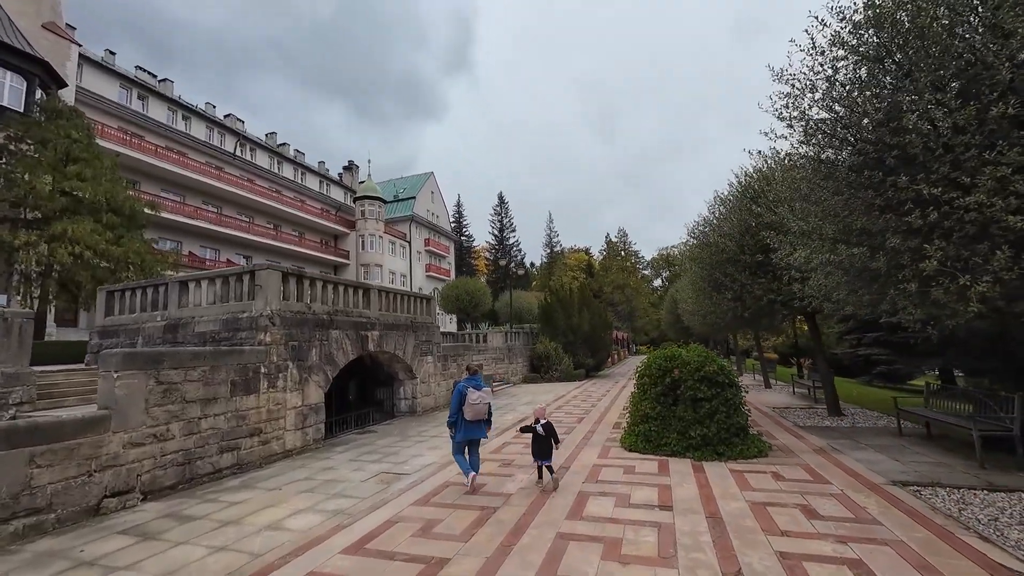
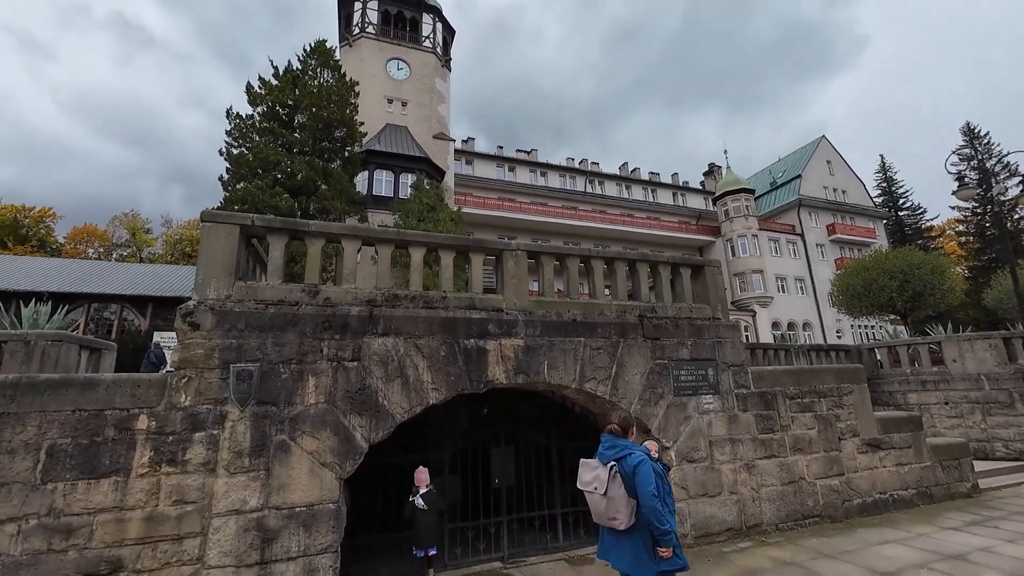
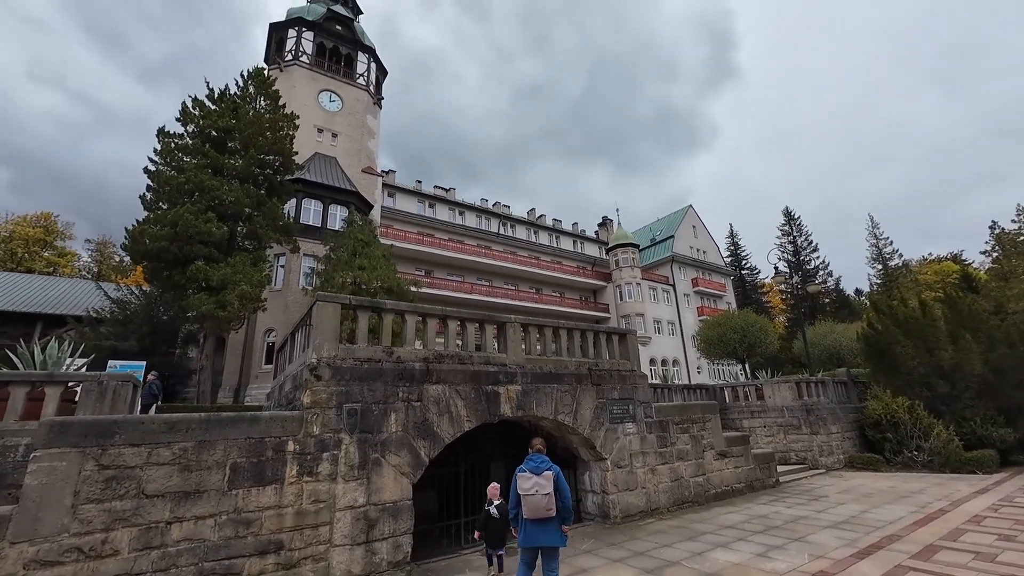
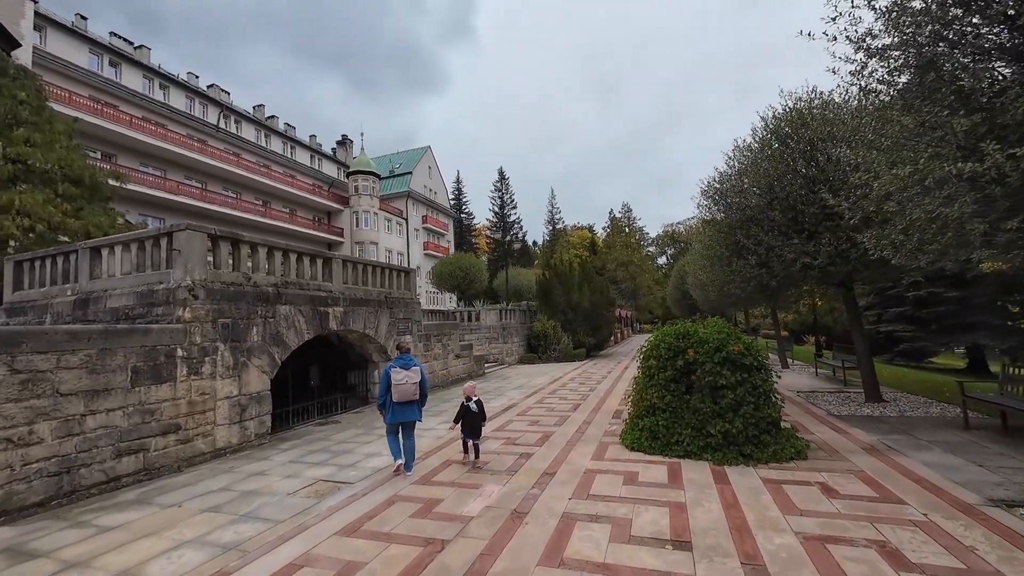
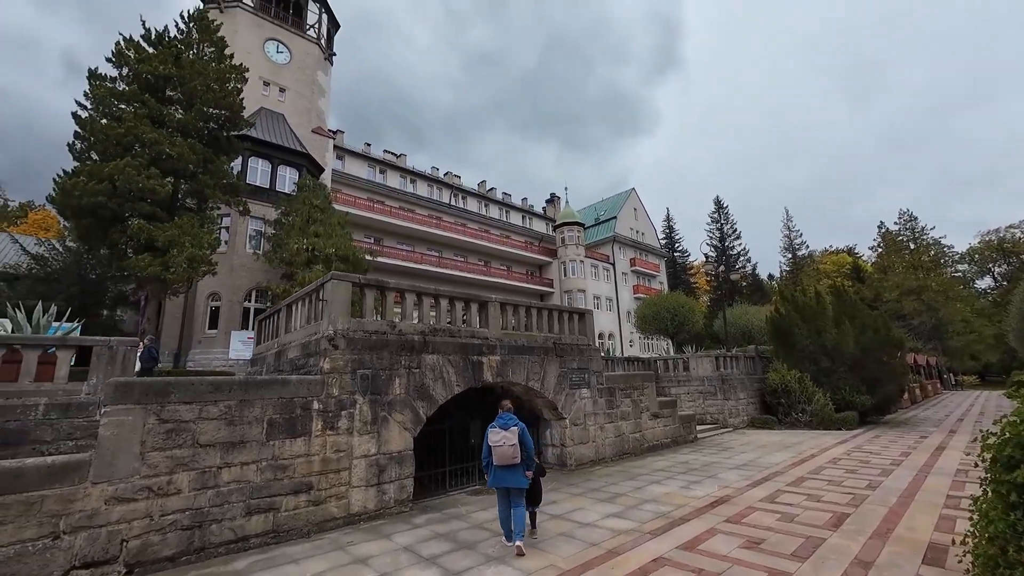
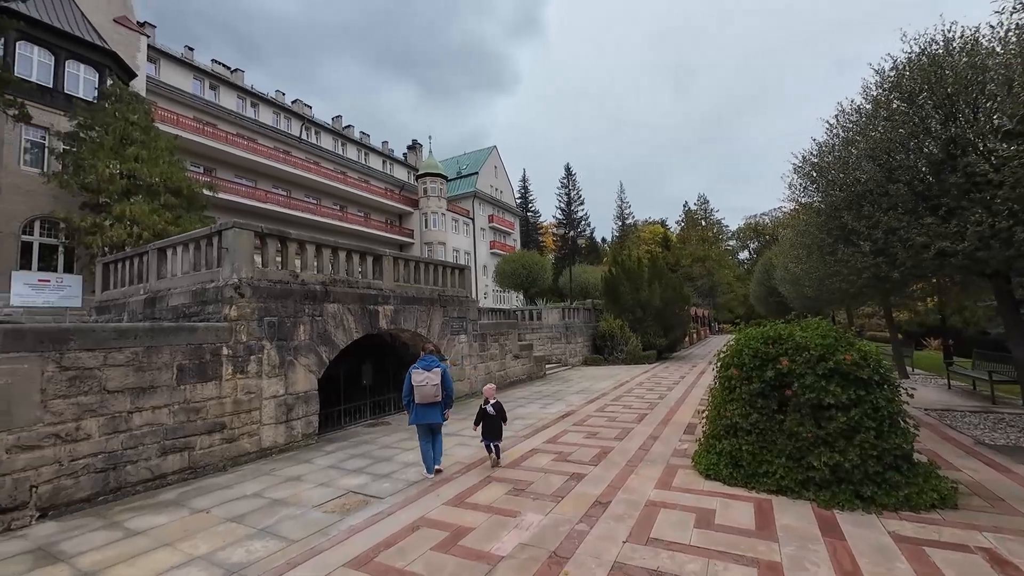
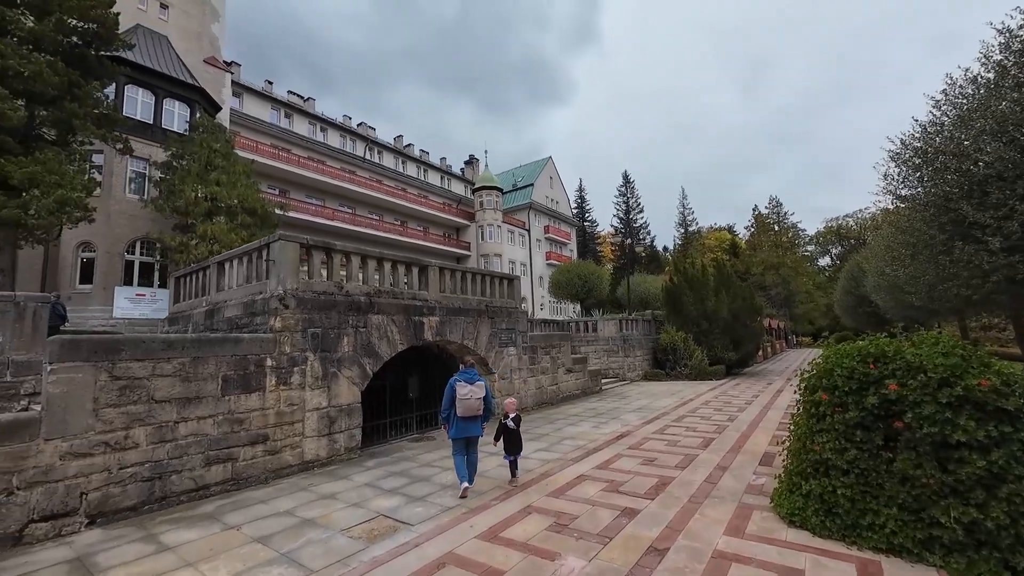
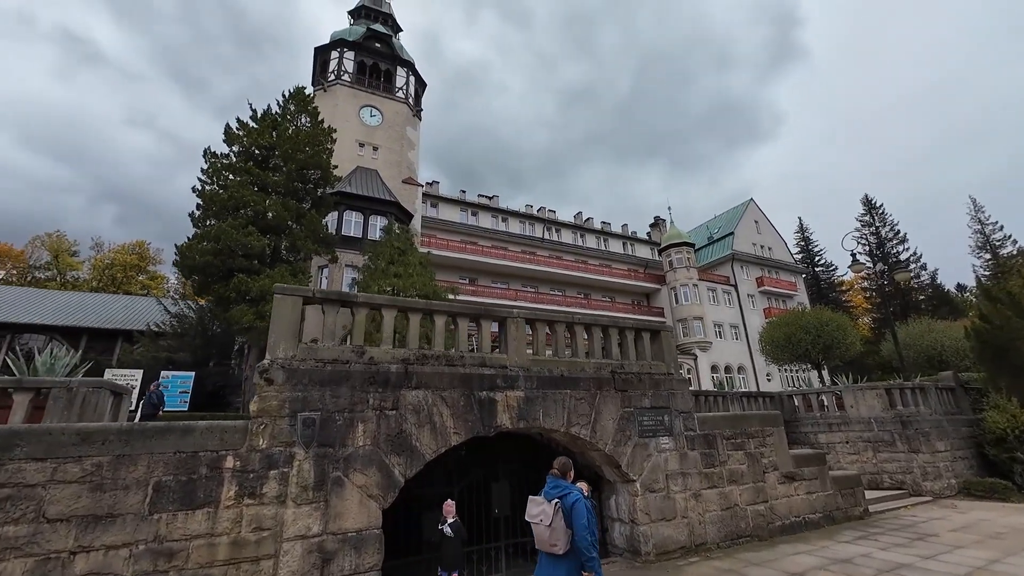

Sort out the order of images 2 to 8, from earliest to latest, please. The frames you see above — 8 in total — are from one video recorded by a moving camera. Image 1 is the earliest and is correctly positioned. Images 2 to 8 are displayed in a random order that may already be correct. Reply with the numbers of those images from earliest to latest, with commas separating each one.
4, 6, 7, 5, 3, 8, 2
